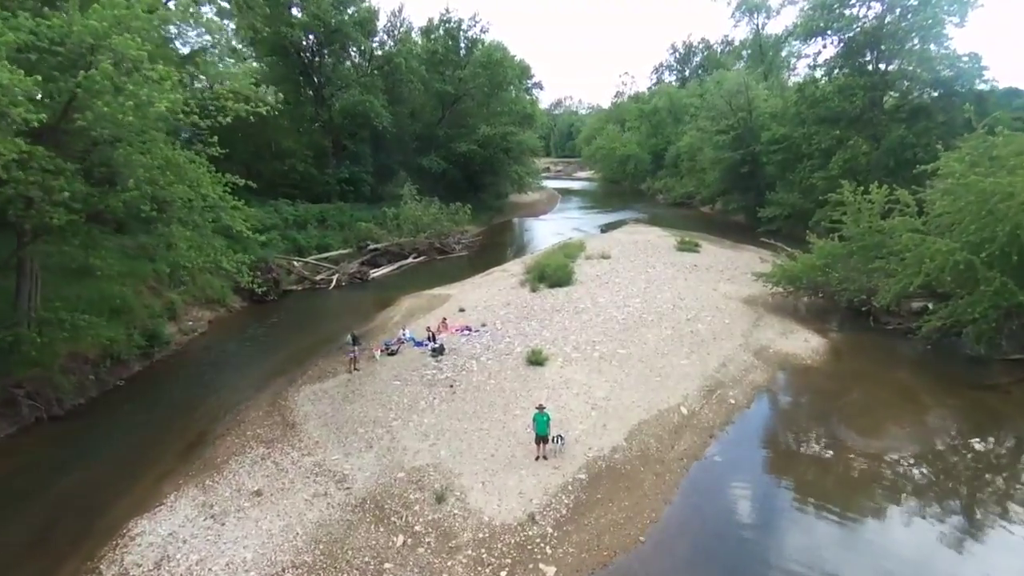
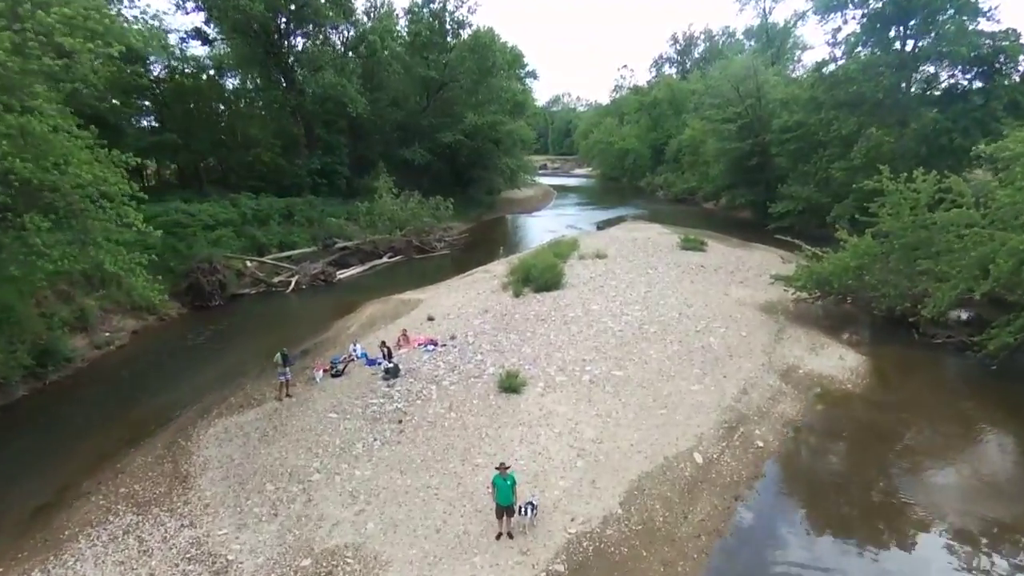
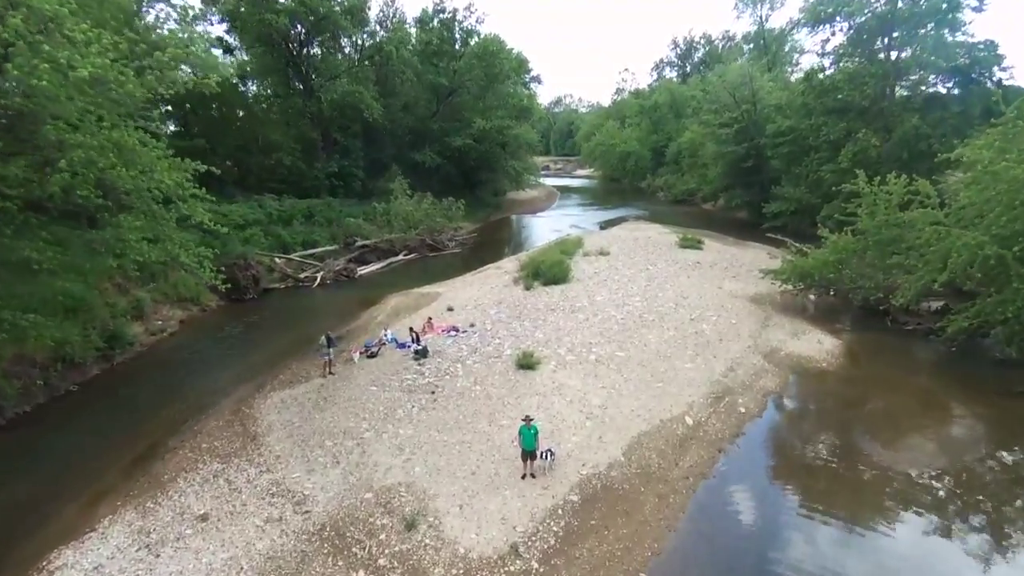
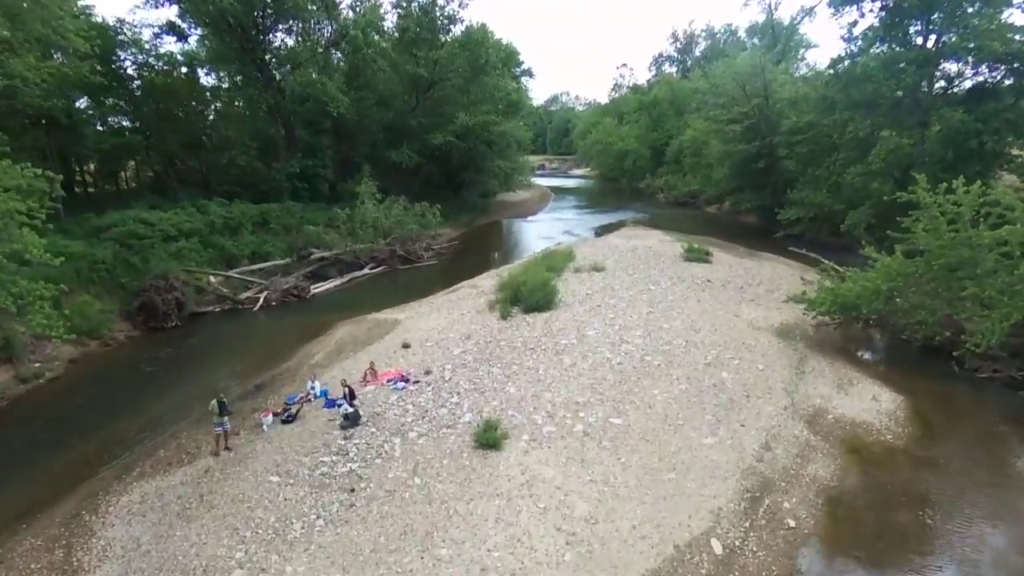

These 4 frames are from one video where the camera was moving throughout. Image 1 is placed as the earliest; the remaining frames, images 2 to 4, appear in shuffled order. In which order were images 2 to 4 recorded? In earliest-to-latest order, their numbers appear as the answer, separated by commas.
3, 2, 4
